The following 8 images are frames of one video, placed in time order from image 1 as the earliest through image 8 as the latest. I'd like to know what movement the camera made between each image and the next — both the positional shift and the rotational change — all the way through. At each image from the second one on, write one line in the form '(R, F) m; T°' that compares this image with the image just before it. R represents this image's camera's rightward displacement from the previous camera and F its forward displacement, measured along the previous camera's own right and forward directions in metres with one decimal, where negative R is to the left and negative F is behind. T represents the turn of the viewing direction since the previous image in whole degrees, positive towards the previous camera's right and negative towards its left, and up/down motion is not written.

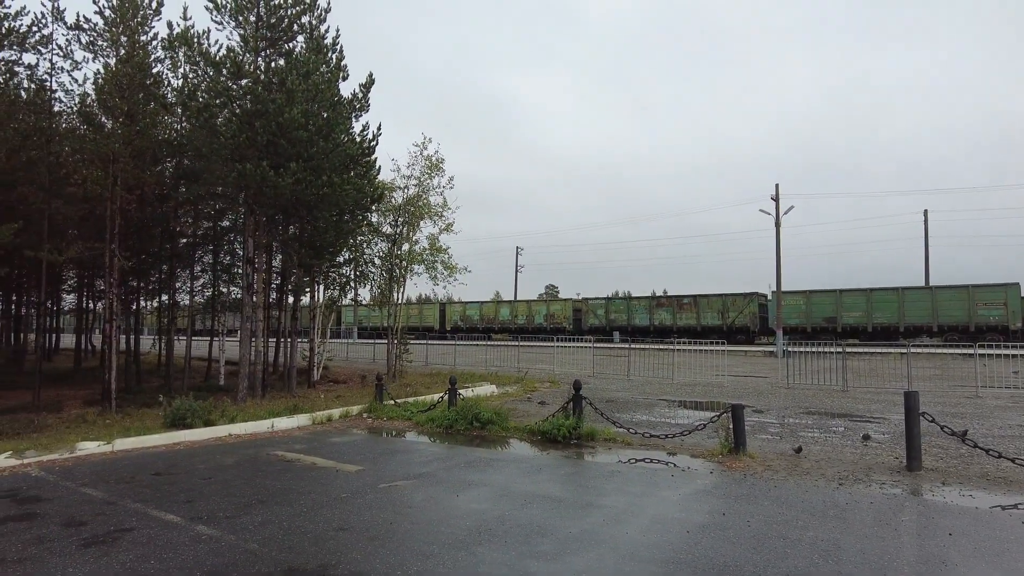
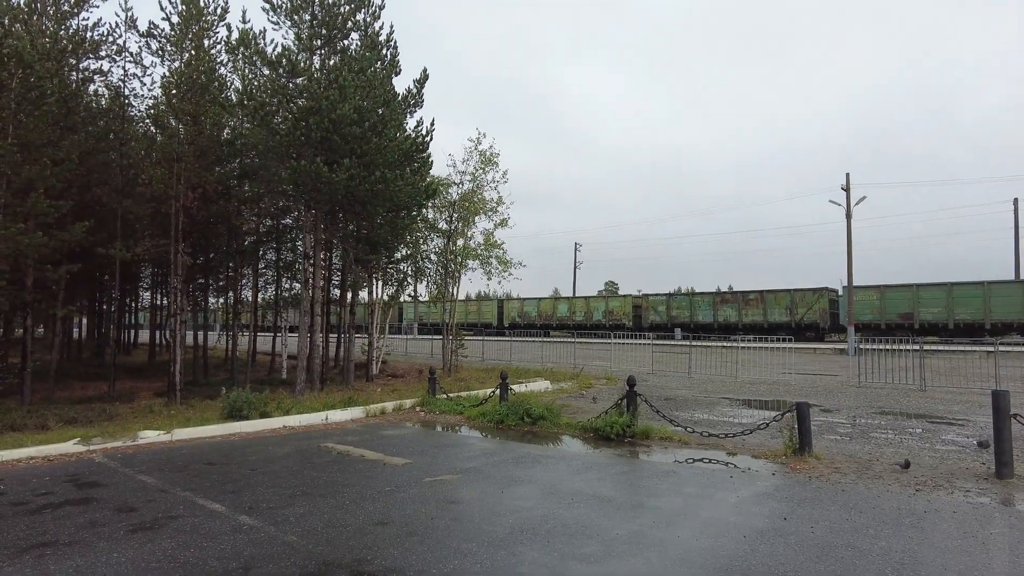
(+0.1, +0.2) m; -5°
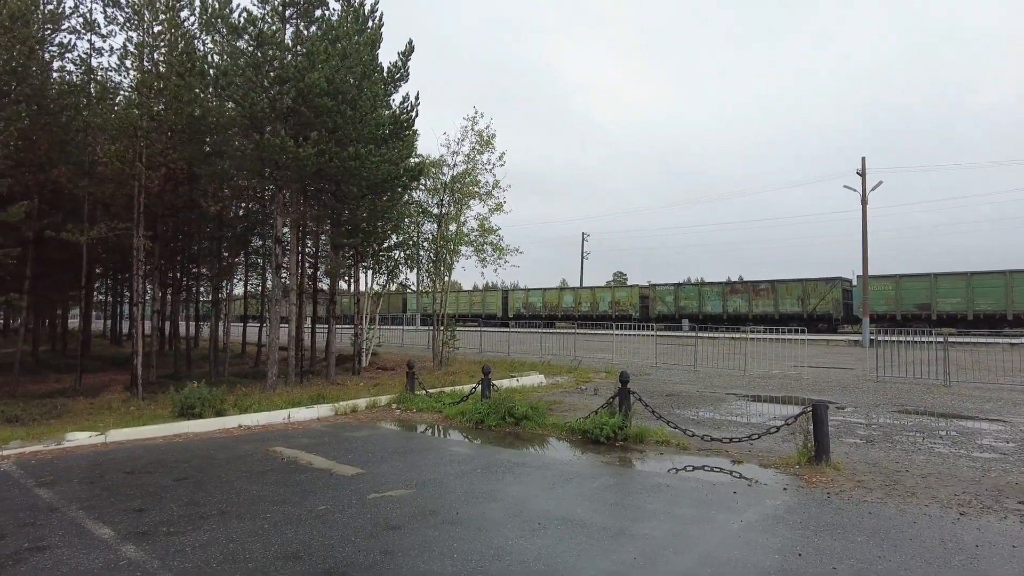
(+0.4, +1.0) m; -1°
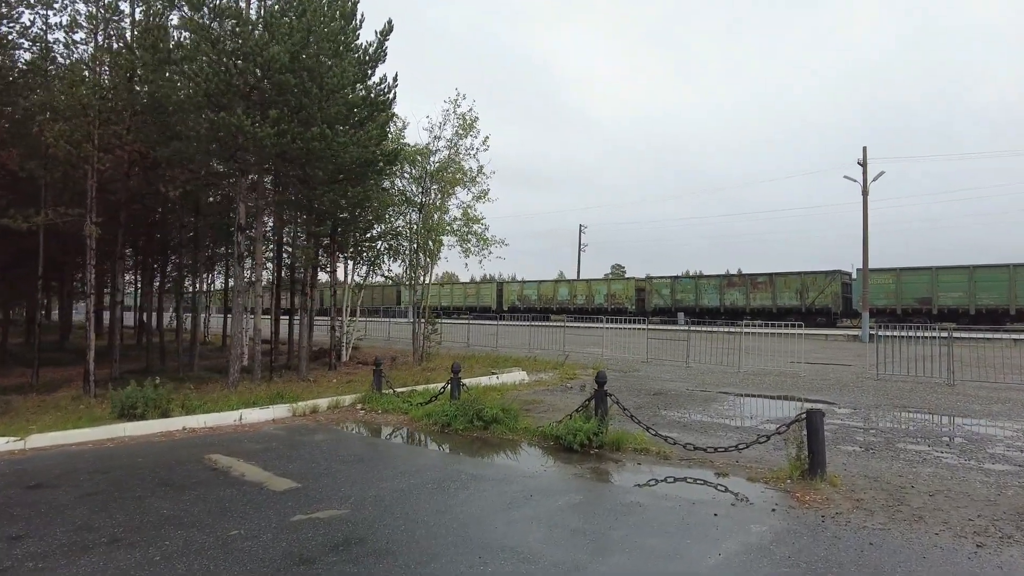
(+0.4, +0.8) m; 0°
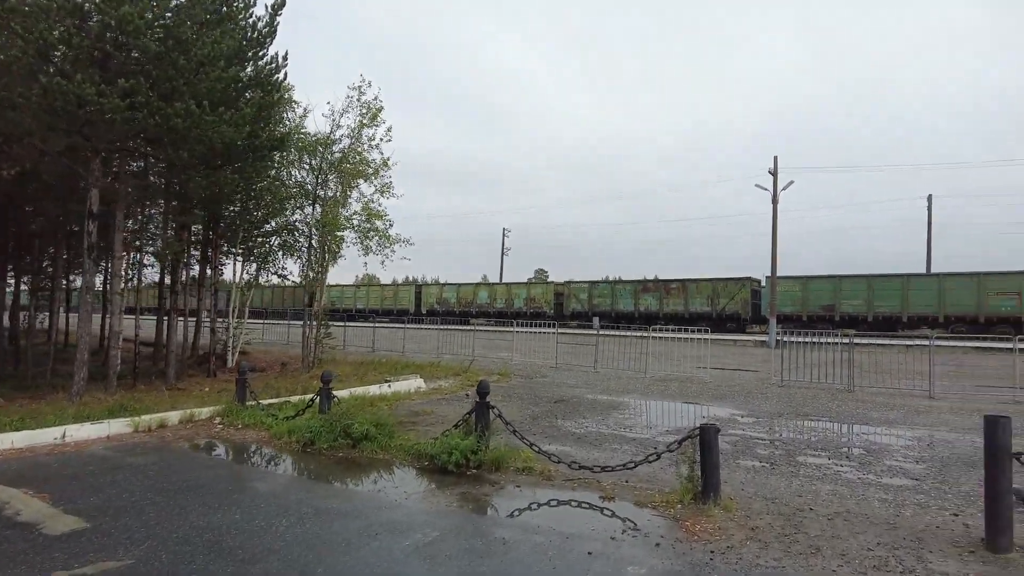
(+0.5, +0.8) m; +6°
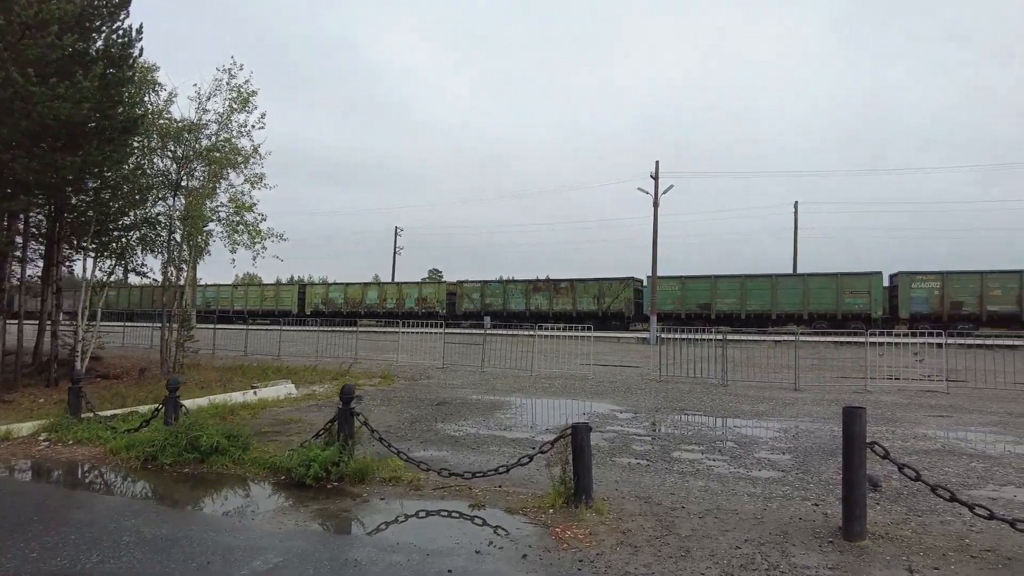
(+0.2, +0.4) m; +9°
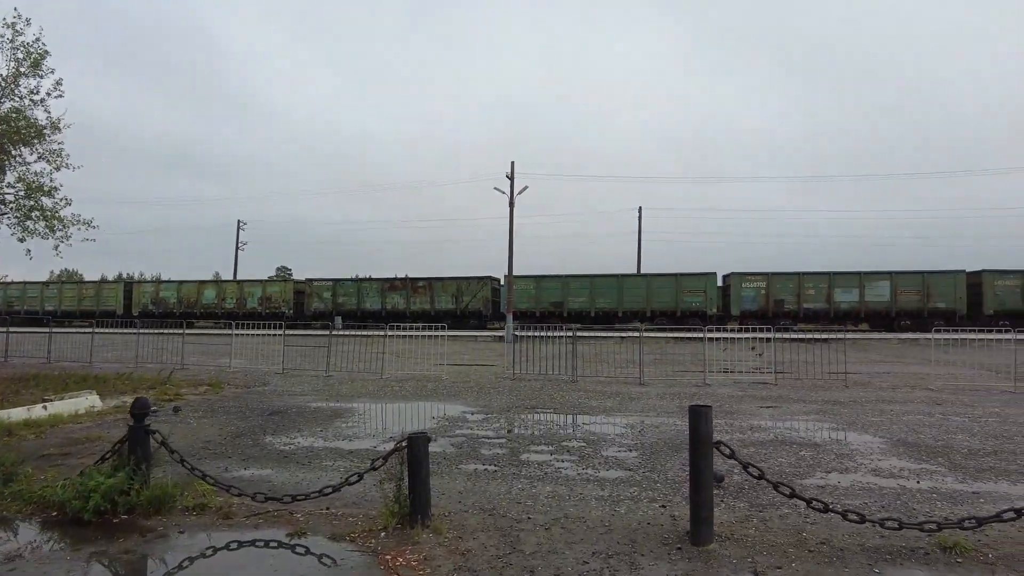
(+0.2, +0.5) m; +12°
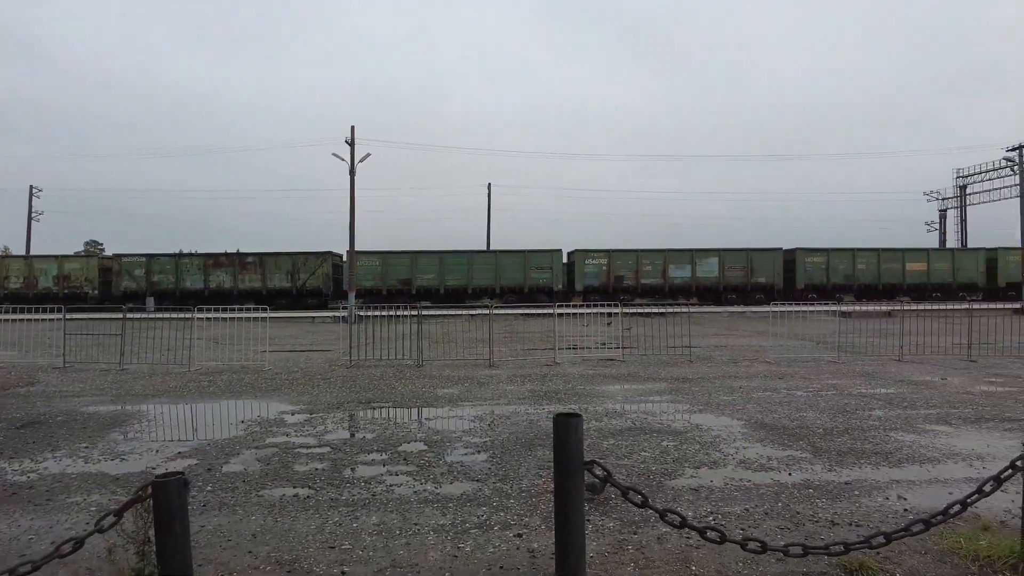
(+0.2, +1.2) m; +13°
